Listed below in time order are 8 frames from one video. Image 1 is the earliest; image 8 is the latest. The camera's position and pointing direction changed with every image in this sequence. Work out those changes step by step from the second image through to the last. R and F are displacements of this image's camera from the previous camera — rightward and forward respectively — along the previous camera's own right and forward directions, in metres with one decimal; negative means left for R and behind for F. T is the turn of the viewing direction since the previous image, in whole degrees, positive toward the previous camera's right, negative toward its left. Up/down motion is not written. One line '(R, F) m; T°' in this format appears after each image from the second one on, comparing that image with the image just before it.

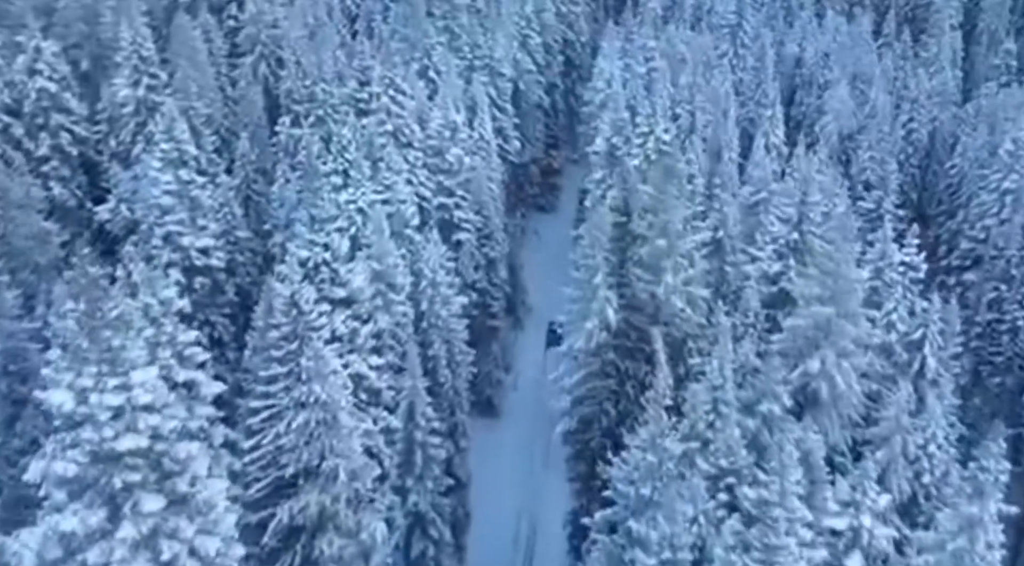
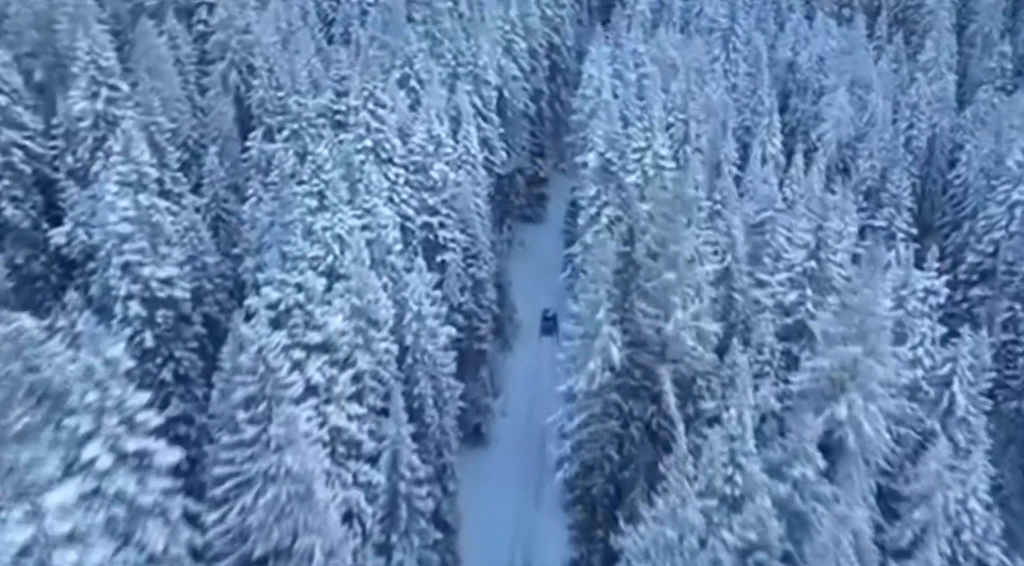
(-0.4, +2.9) m; +1°
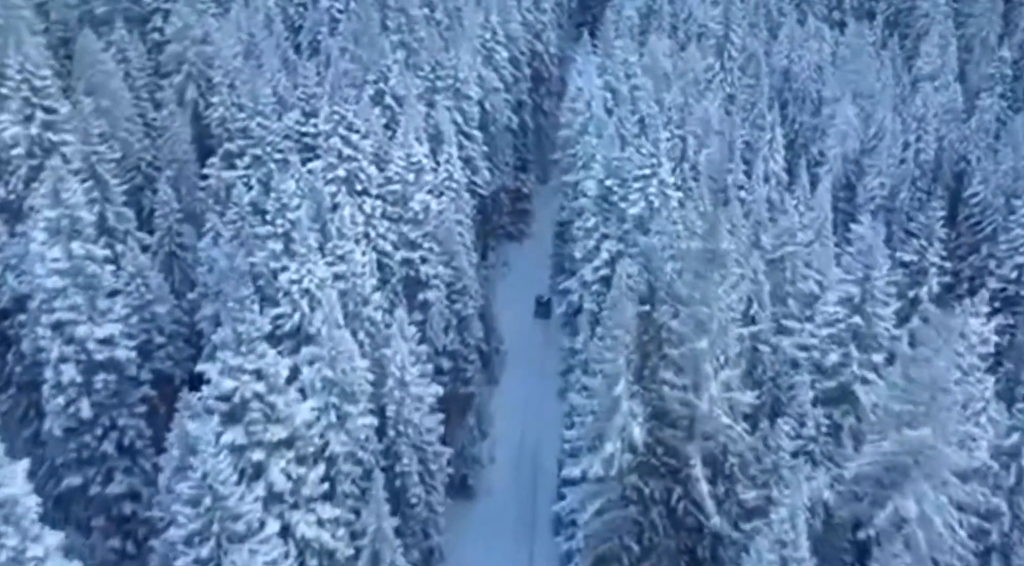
(-0.7, +4.5) m; +2°
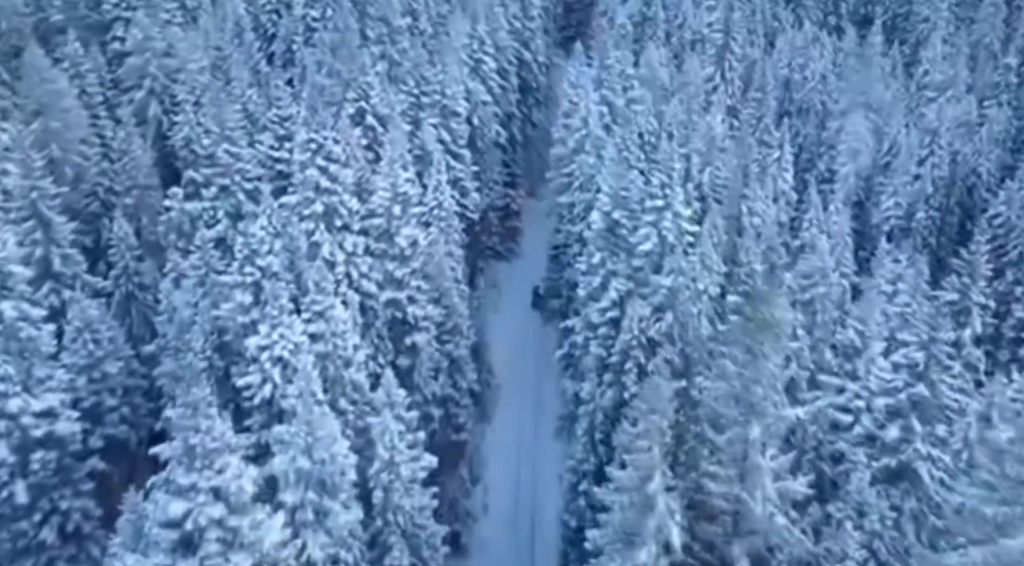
(-0.7, +3.9) m; +1°
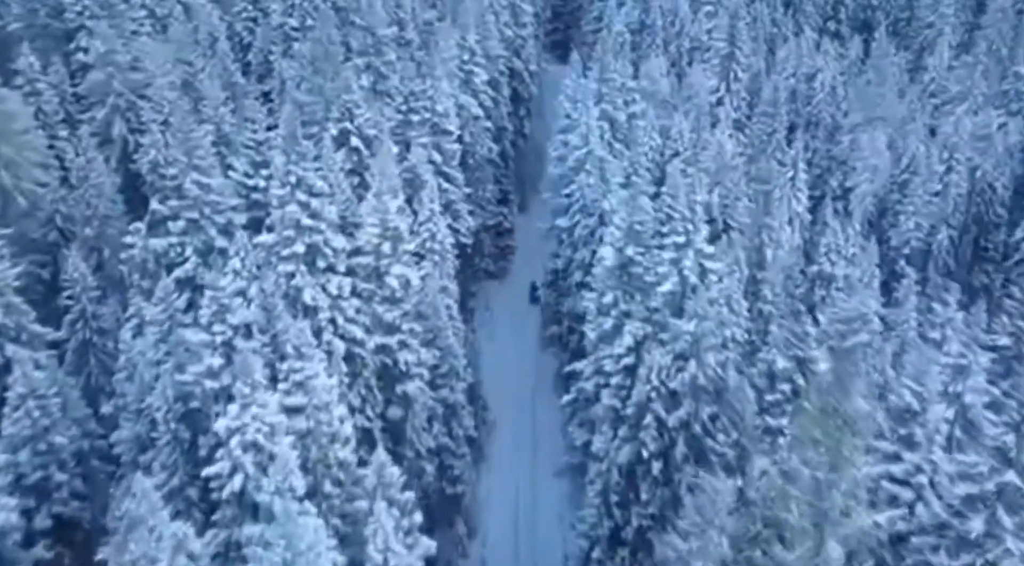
(-0.6, +3.6) m; +1°
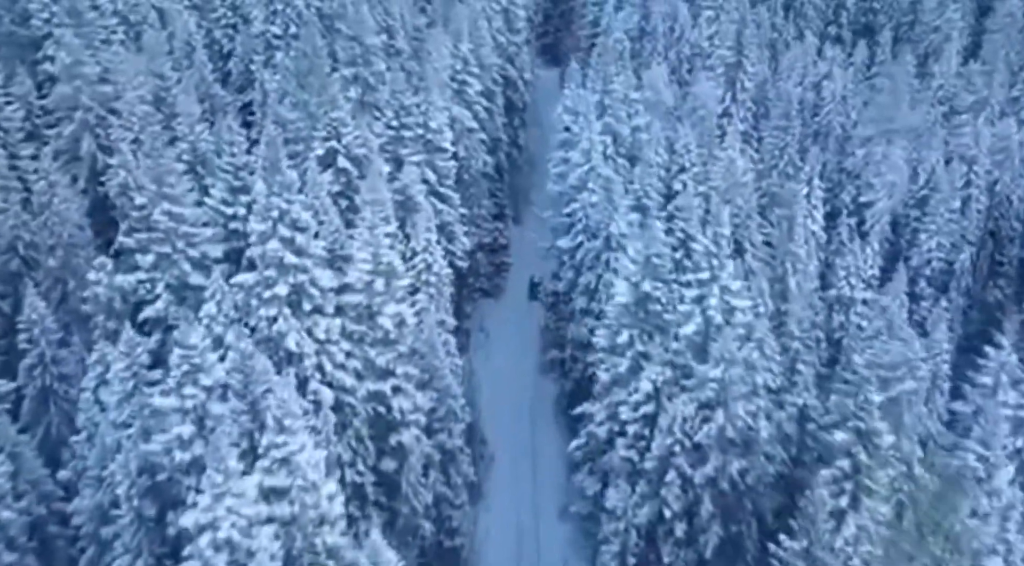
(-0.6, +3.0) m; +1°
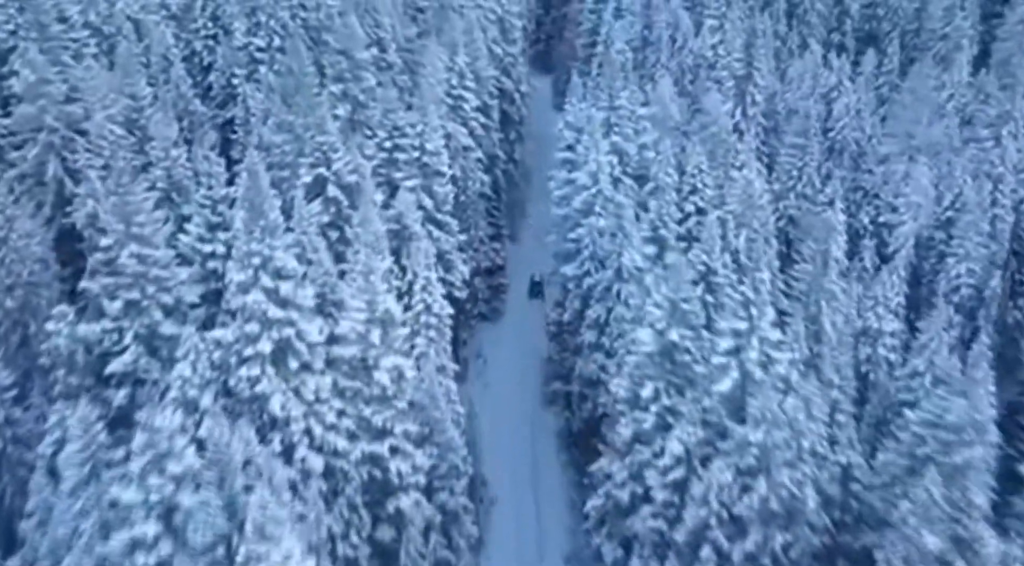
(-0.6, +3.1) m; +1°
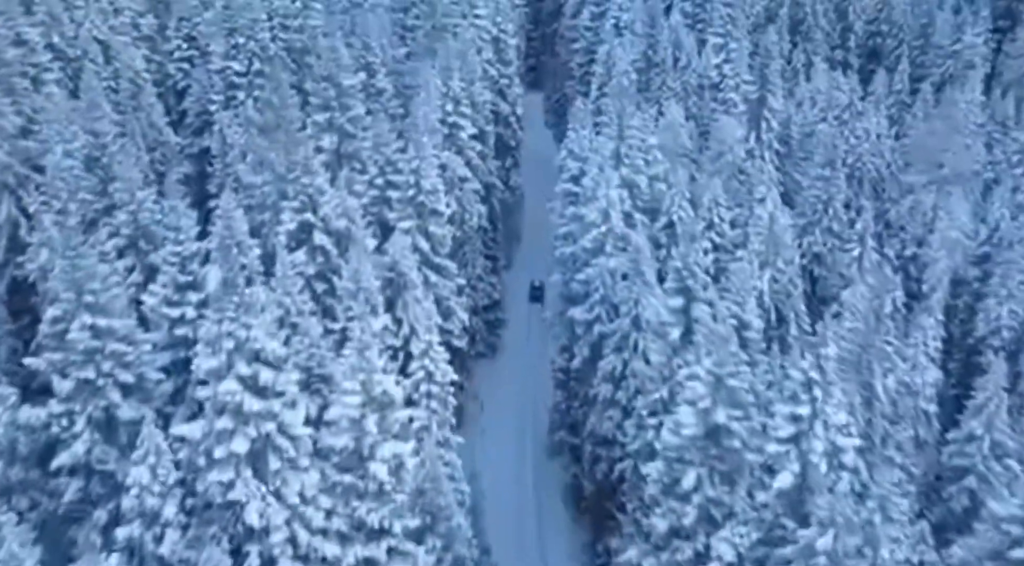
(-0.8, +3.7) m; +1°
